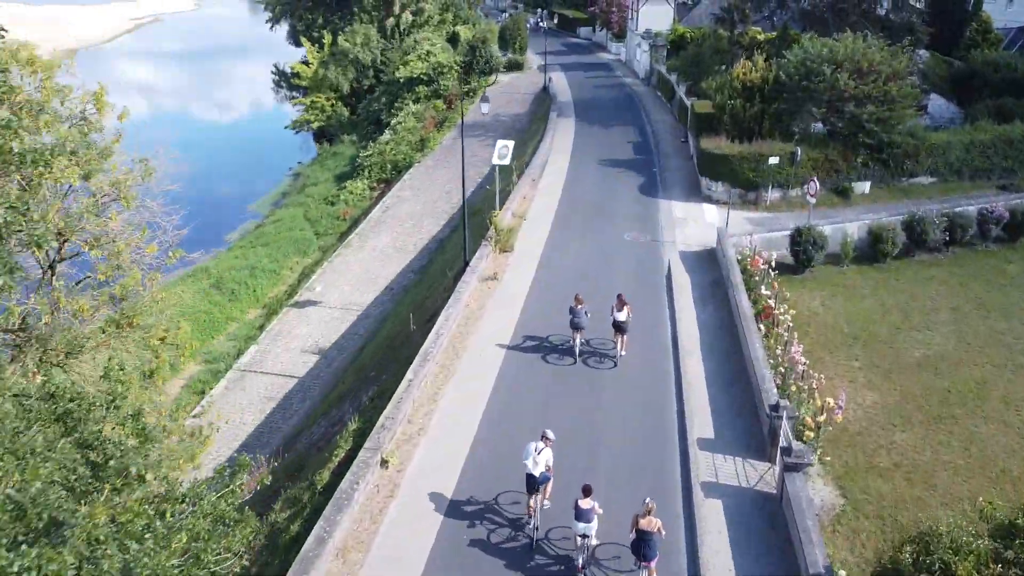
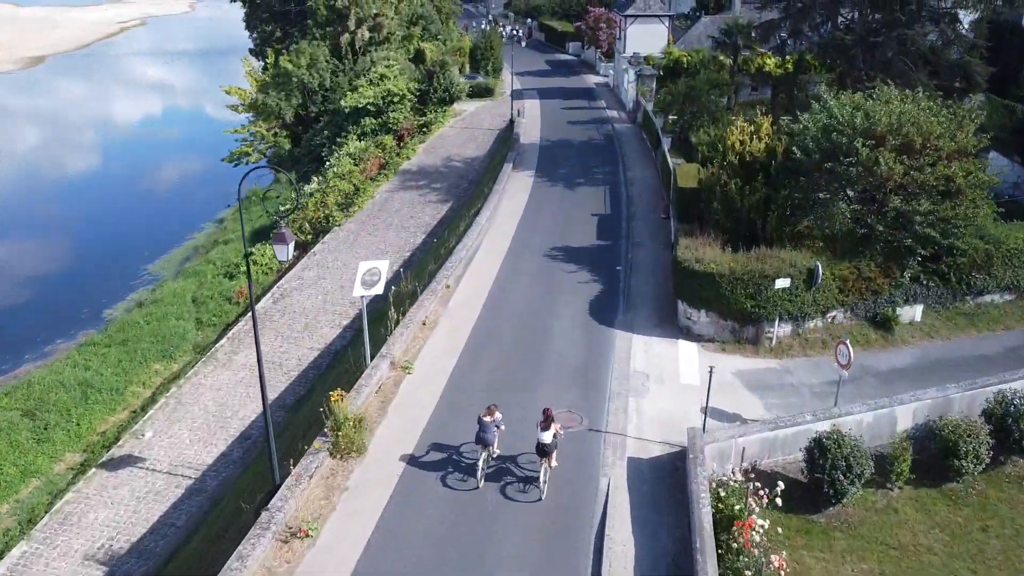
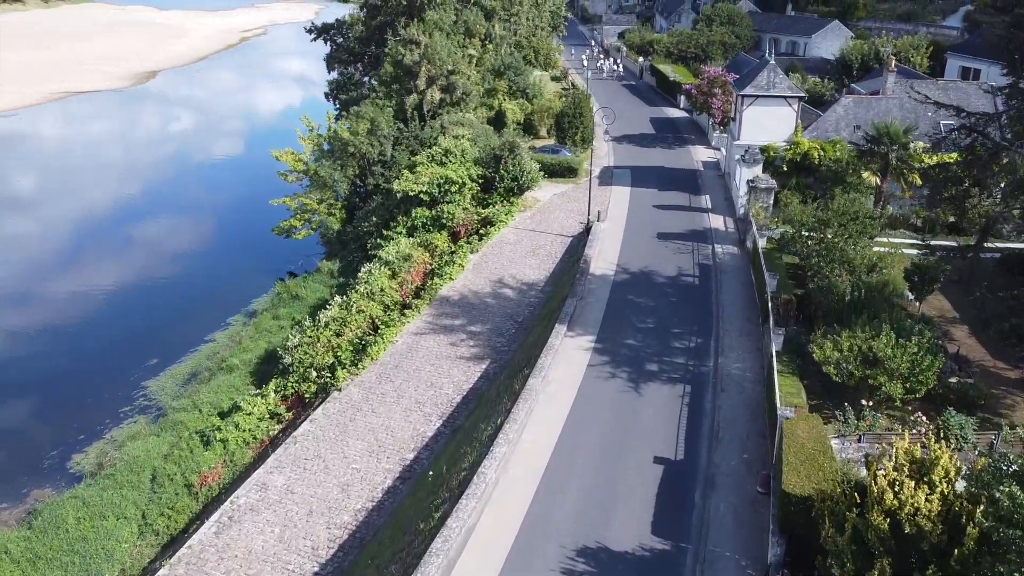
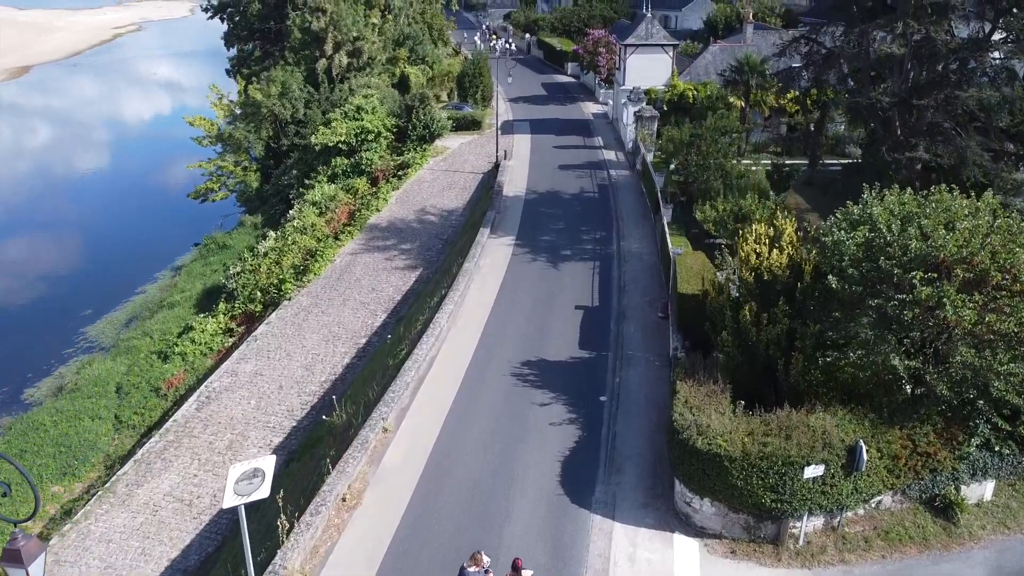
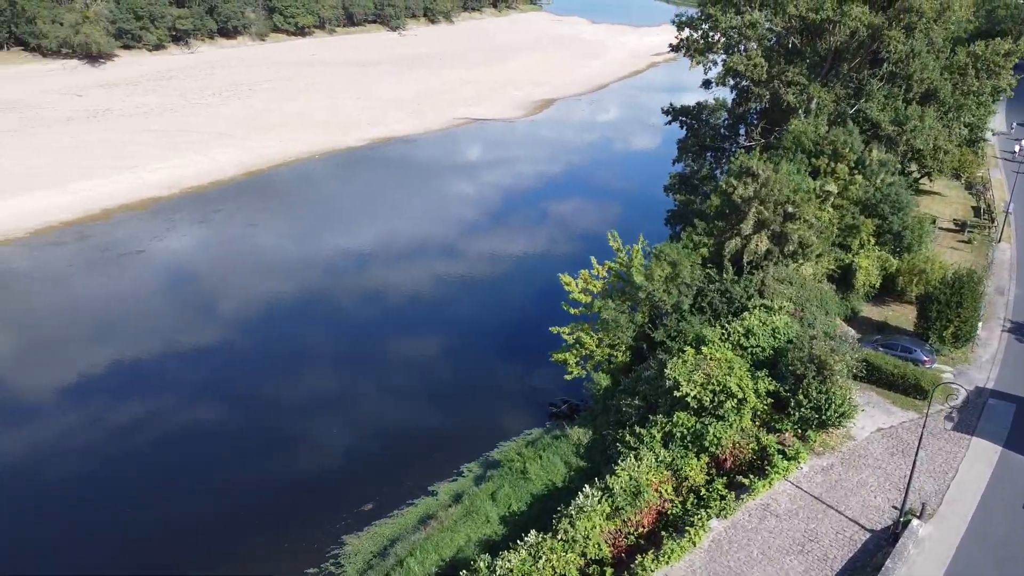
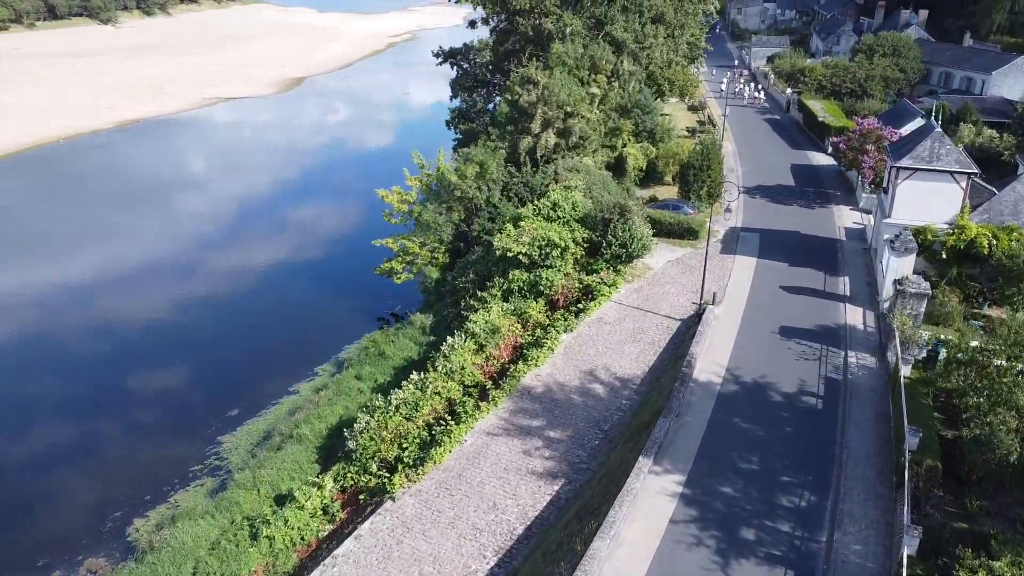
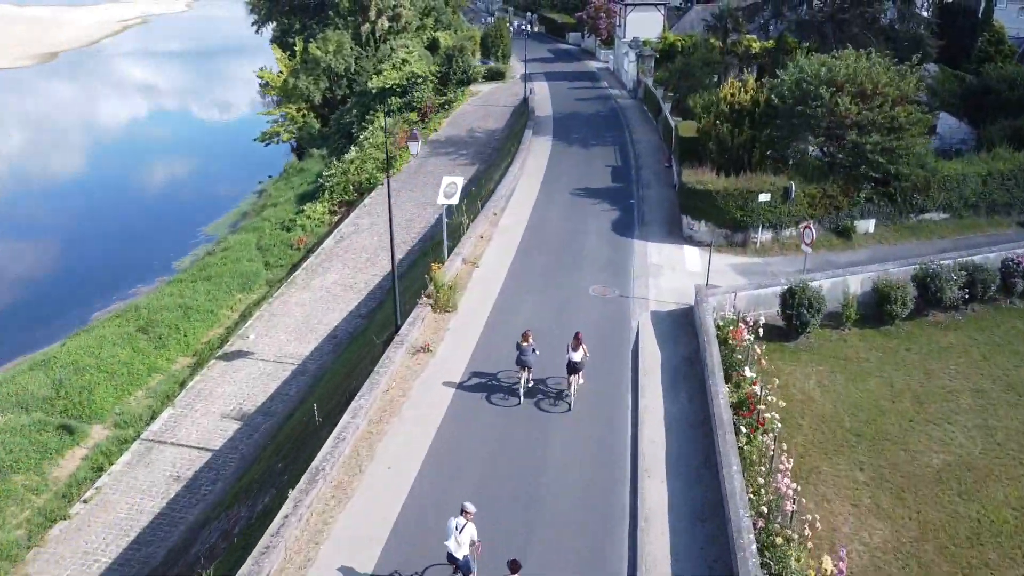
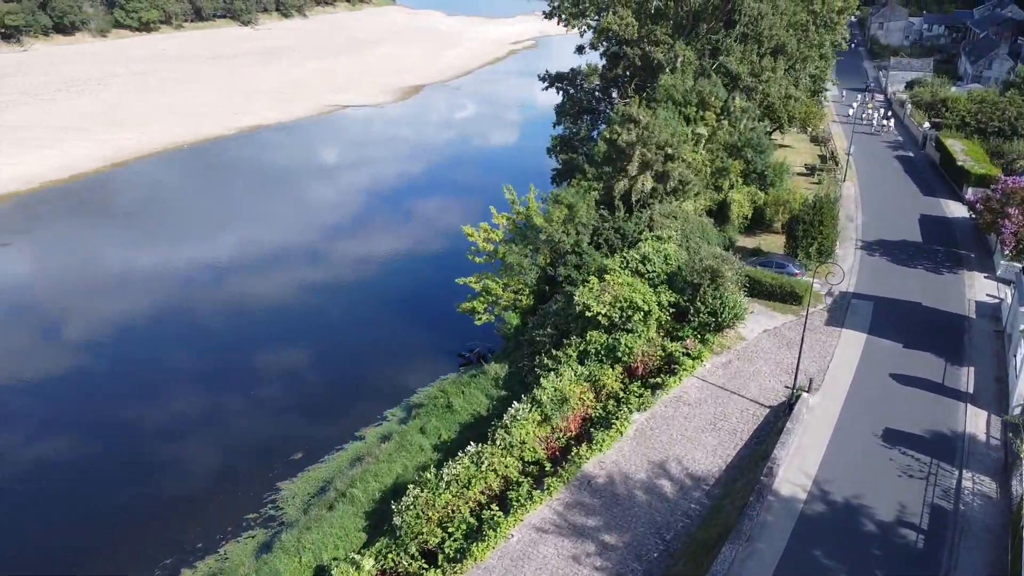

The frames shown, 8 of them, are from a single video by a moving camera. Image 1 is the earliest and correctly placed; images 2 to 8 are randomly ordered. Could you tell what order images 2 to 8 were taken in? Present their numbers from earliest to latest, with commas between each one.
7, 2, 4, 3, 6, 8, 5
